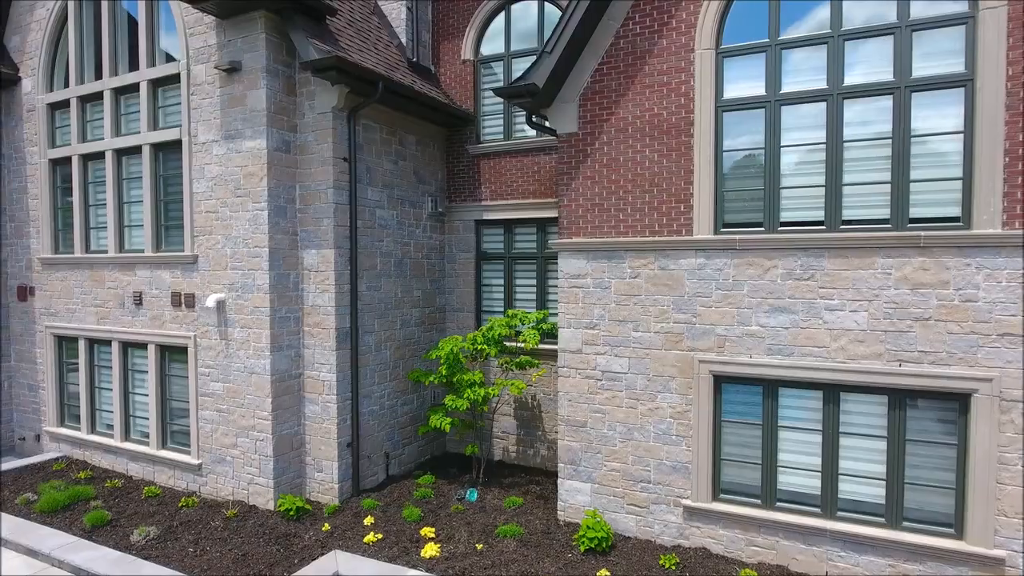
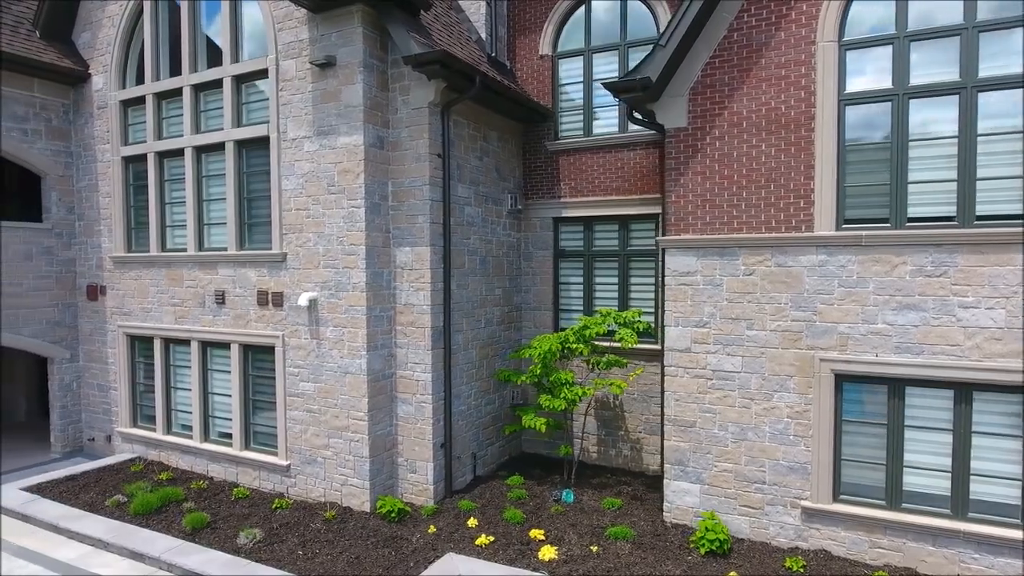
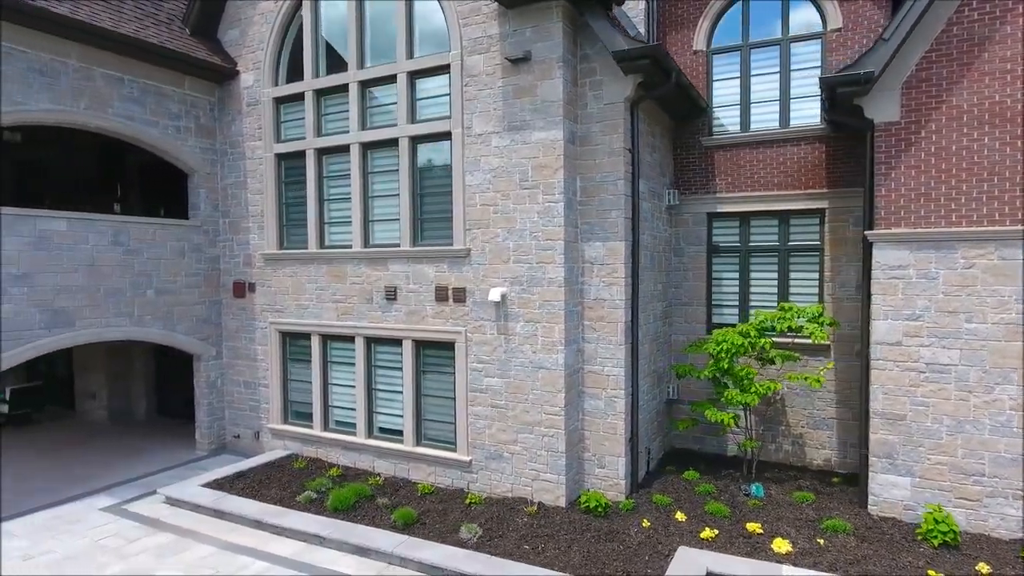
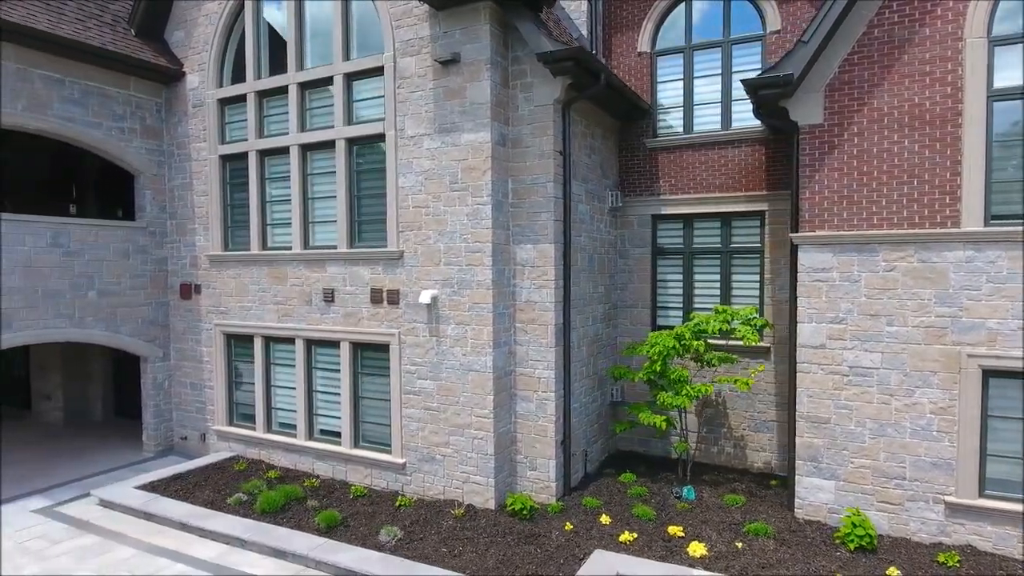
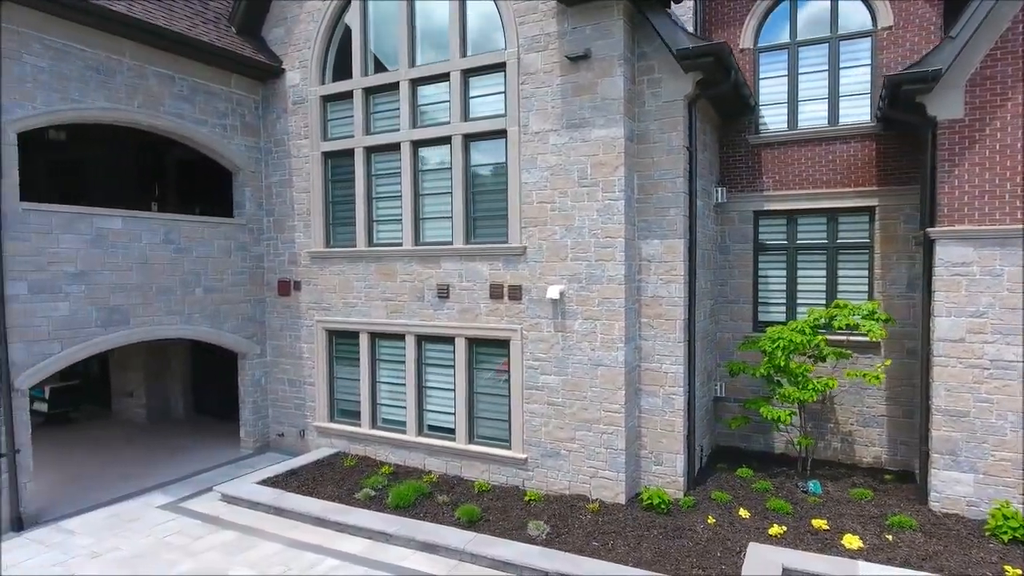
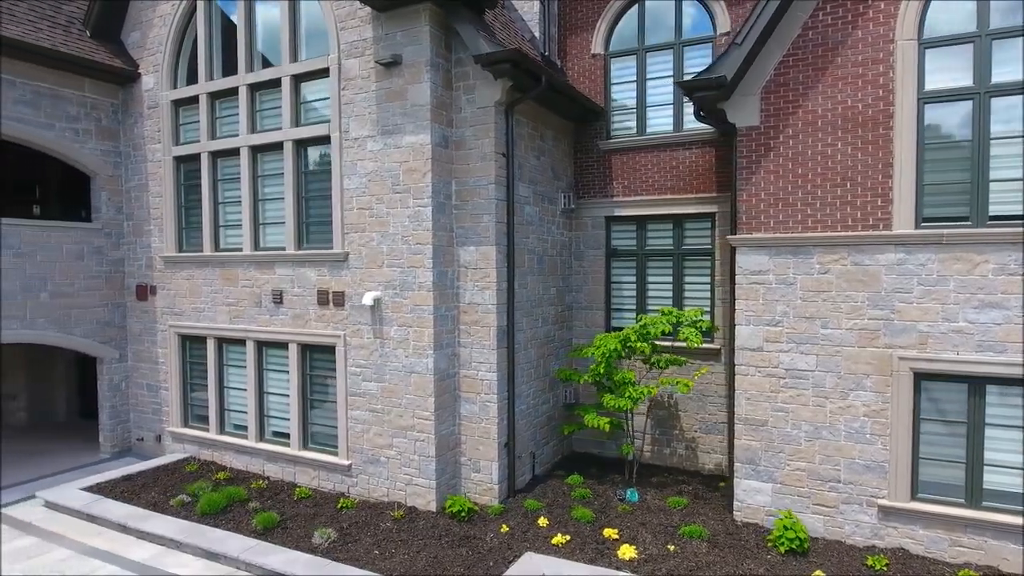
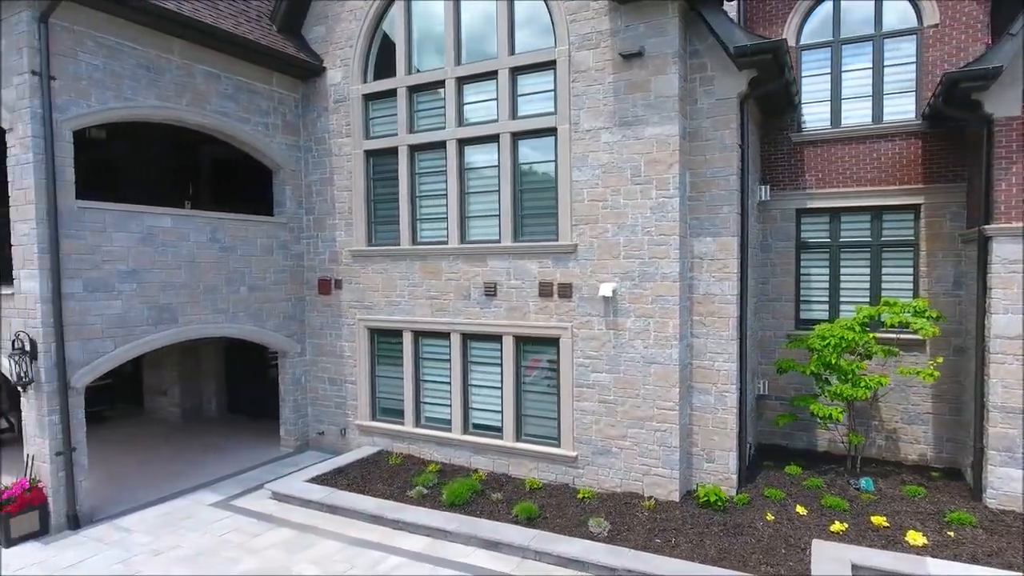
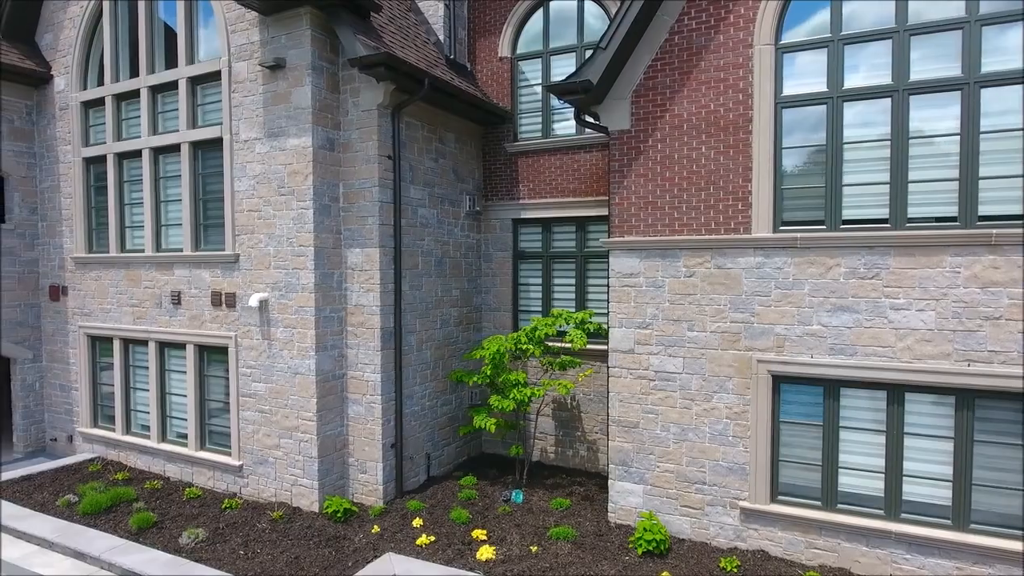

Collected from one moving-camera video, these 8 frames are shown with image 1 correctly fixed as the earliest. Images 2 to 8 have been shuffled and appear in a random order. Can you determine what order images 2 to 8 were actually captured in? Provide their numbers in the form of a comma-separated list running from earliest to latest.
8, 2, 6, 4, 3, 5, 7
